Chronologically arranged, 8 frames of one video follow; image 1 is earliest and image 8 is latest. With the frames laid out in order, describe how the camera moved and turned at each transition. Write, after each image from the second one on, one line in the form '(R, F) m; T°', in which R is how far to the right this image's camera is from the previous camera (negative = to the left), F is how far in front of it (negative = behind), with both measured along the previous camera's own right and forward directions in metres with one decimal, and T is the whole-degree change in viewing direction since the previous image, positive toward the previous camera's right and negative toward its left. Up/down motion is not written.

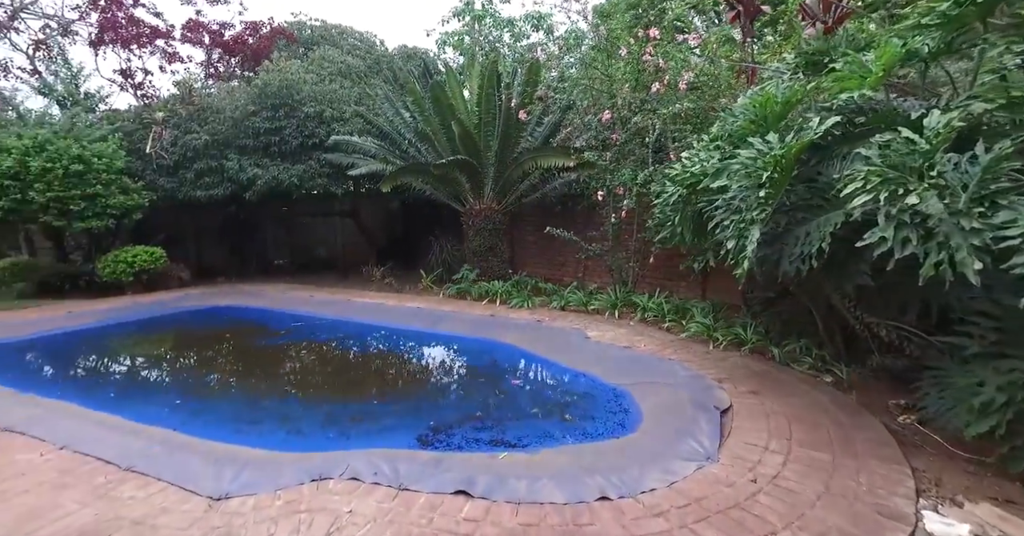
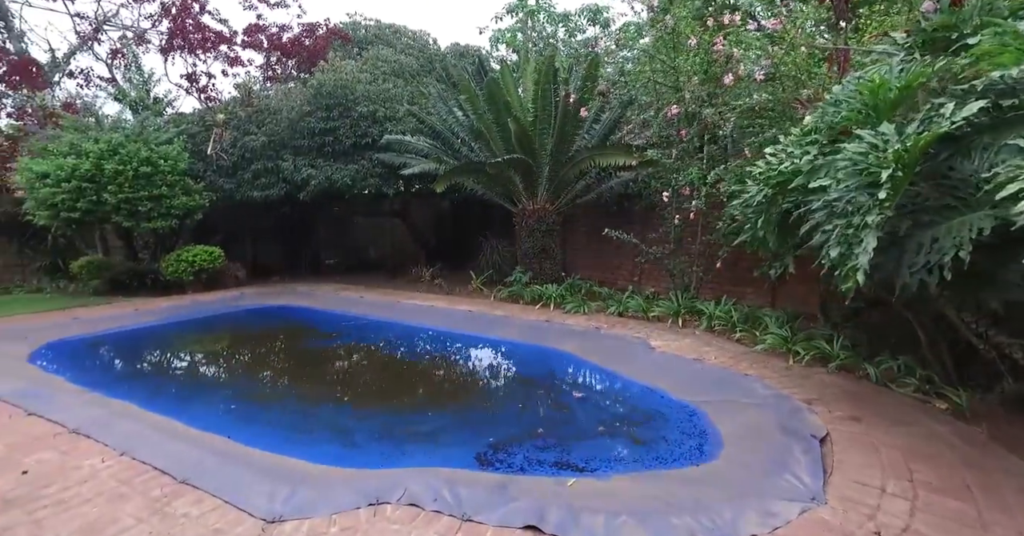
(-0.2, +0.3) m; -5°
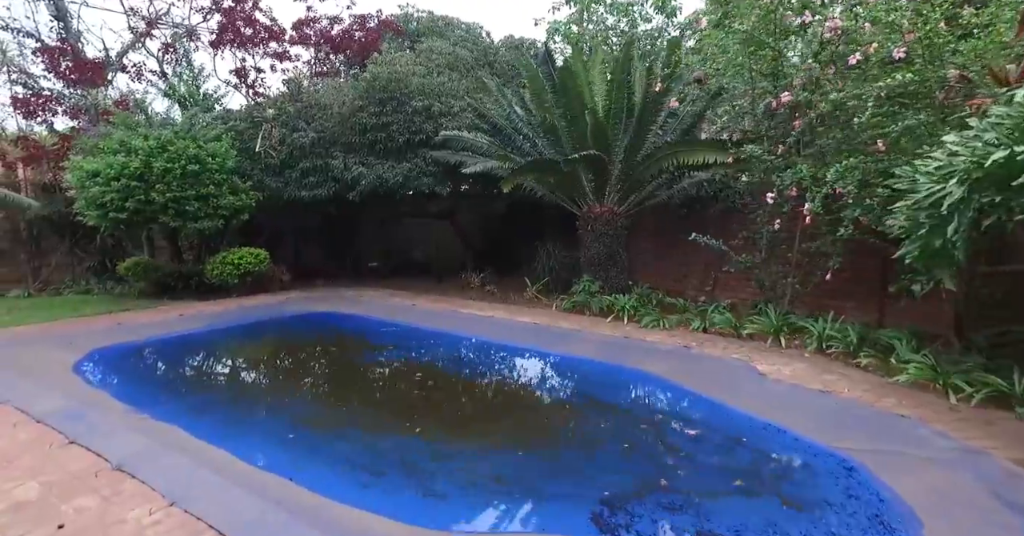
(-0.5, +0.6) m; -3°
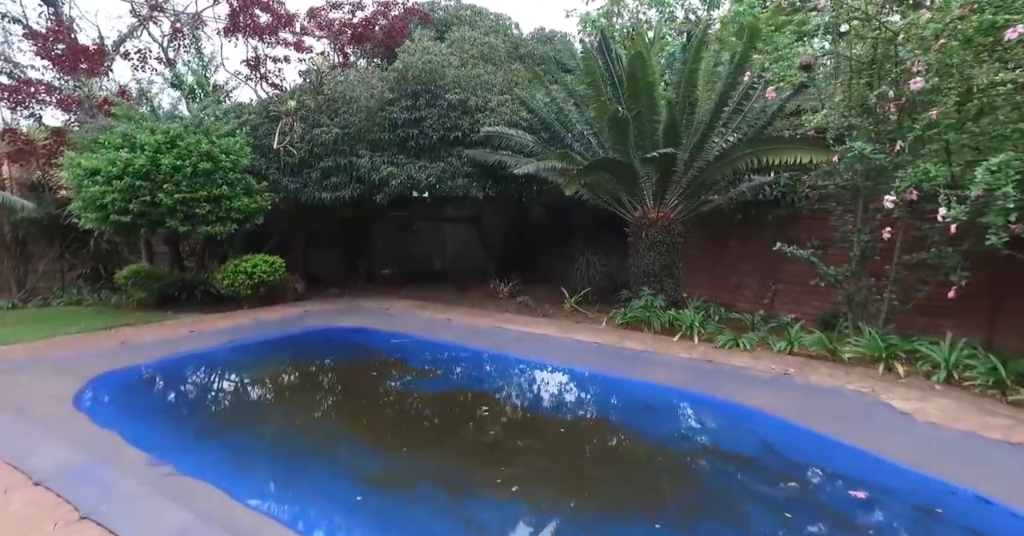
(-0.8, +0.7) m; +1°
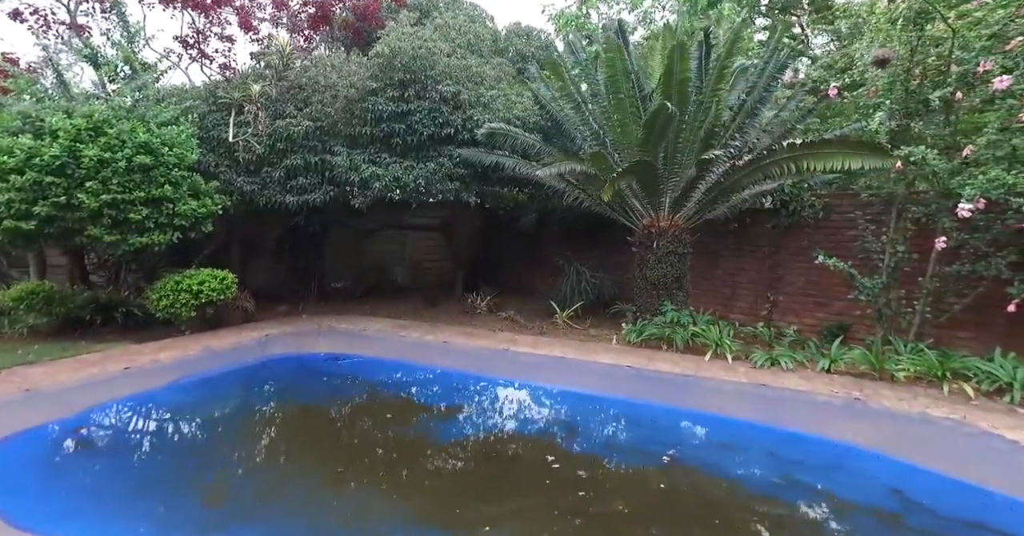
(-0.9, +0.8) m; +8°
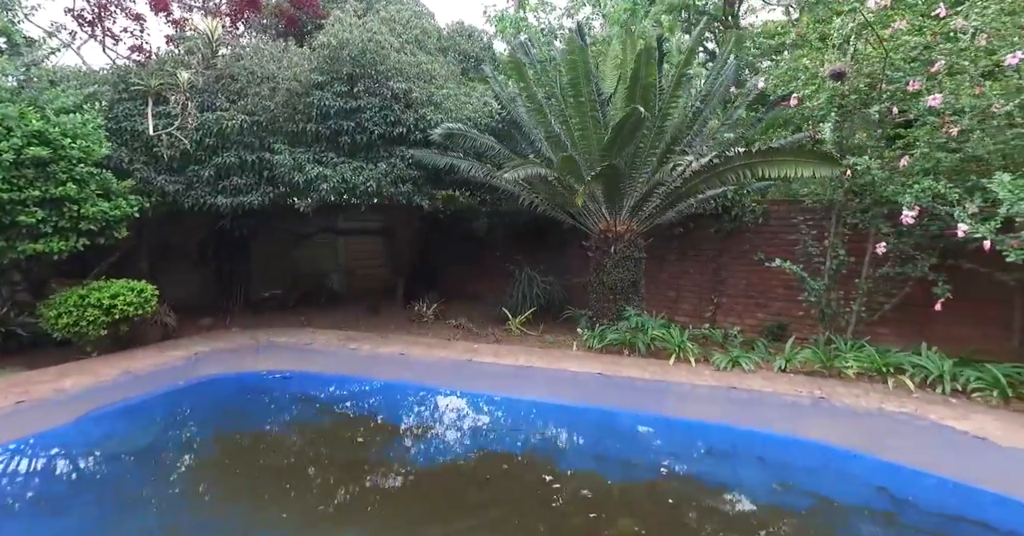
(-0.4, +0.2) m; +9°
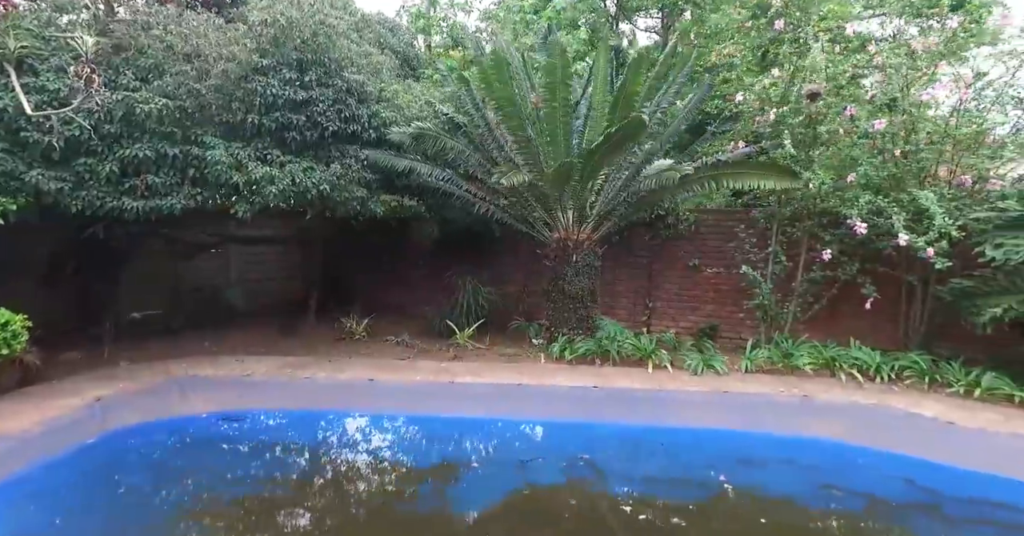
(-1.1, +0.5) m; +15°
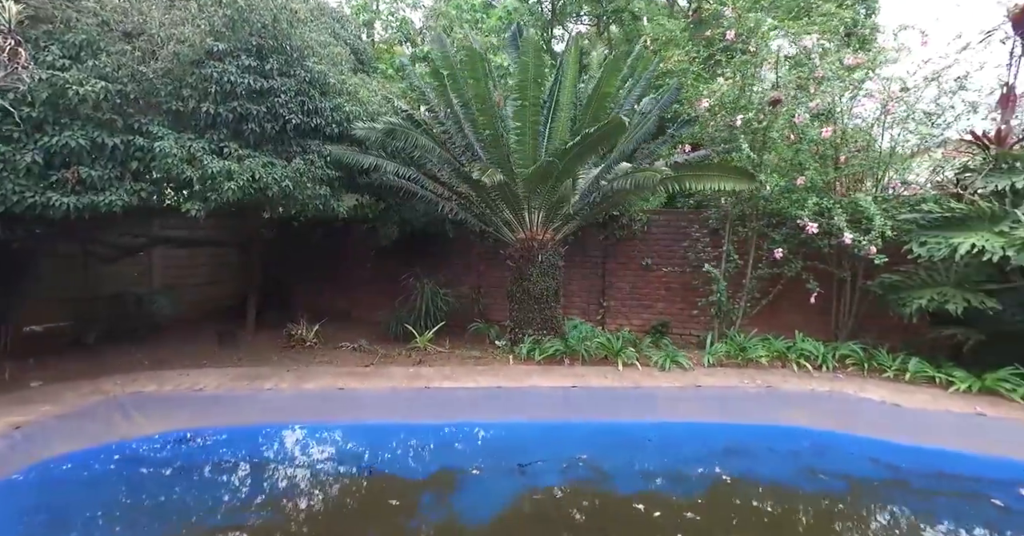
(-0.5, +0.1) m; +8°
